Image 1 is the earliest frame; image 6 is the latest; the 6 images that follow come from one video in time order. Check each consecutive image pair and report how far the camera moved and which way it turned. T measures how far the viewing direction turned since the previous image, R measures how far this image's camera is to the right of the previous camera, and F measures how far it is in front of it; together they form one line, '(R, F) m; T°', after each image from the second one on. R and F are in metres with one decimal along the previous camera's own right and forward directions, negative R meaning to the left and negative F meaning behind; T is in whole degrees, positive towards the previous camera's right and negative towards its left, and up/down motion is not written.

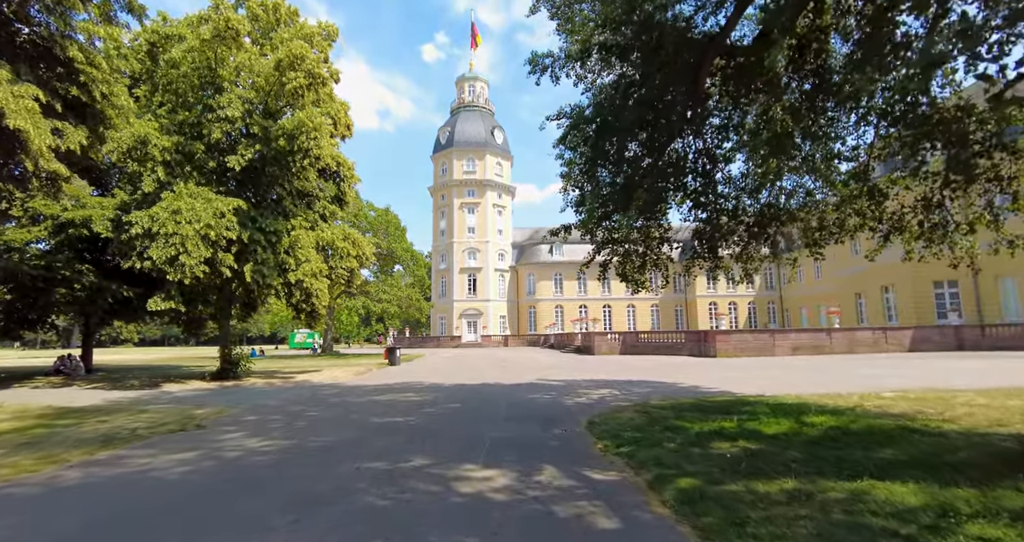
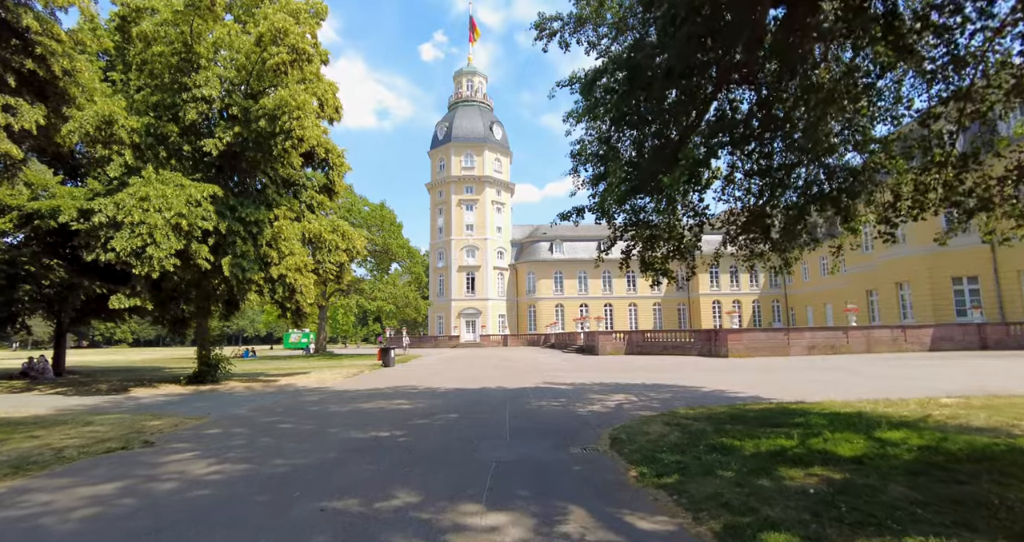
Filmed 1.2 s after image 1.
(-0.1, +1.4) m; 0°
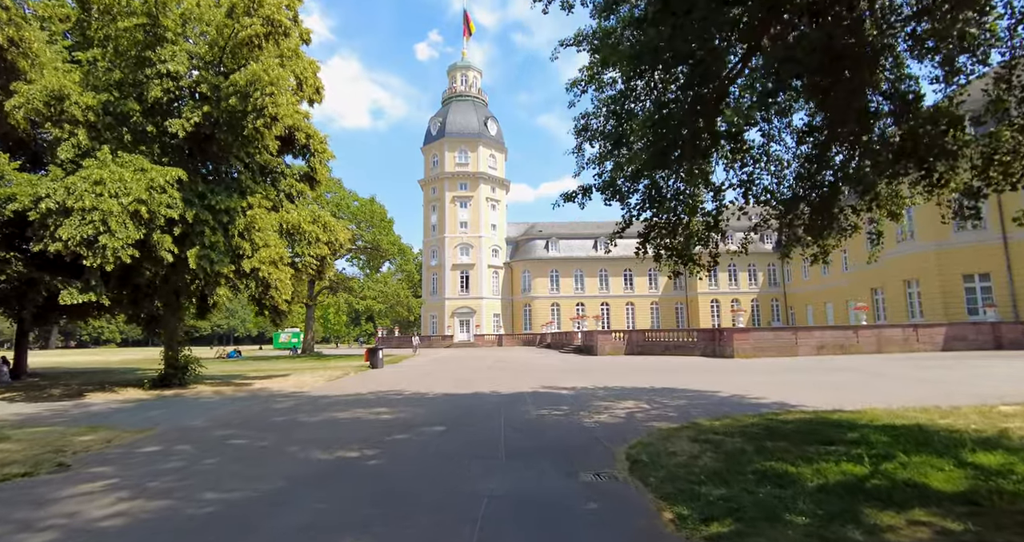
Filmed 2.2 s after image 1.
(0.0, +1.3) m; +1°
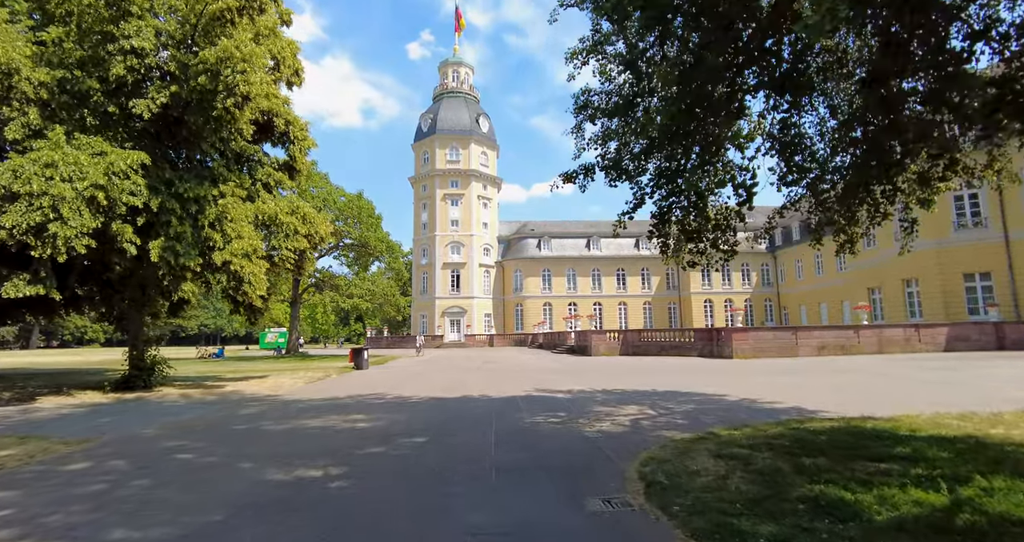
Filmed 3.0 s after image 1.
(0.0, +0.9) m; +1°
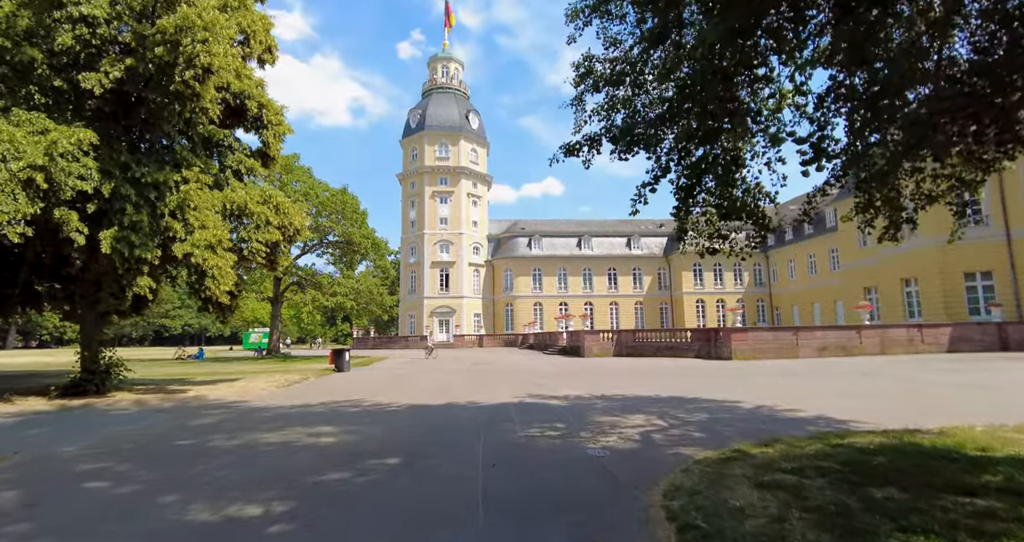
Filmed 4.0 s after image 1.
(0.0, +1.1) m; +1°
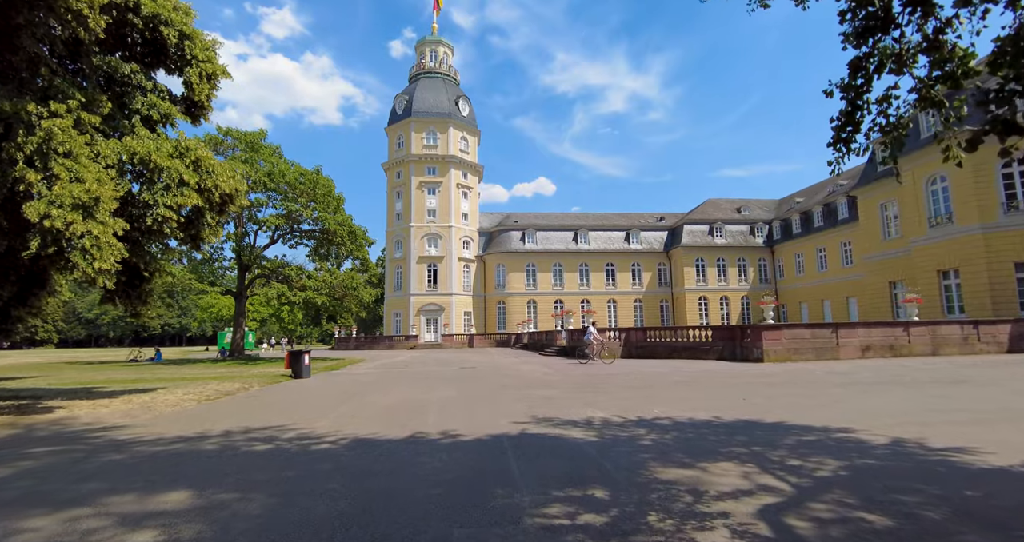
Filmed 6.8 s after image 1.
(-0.1, +3.4) m; +1°
